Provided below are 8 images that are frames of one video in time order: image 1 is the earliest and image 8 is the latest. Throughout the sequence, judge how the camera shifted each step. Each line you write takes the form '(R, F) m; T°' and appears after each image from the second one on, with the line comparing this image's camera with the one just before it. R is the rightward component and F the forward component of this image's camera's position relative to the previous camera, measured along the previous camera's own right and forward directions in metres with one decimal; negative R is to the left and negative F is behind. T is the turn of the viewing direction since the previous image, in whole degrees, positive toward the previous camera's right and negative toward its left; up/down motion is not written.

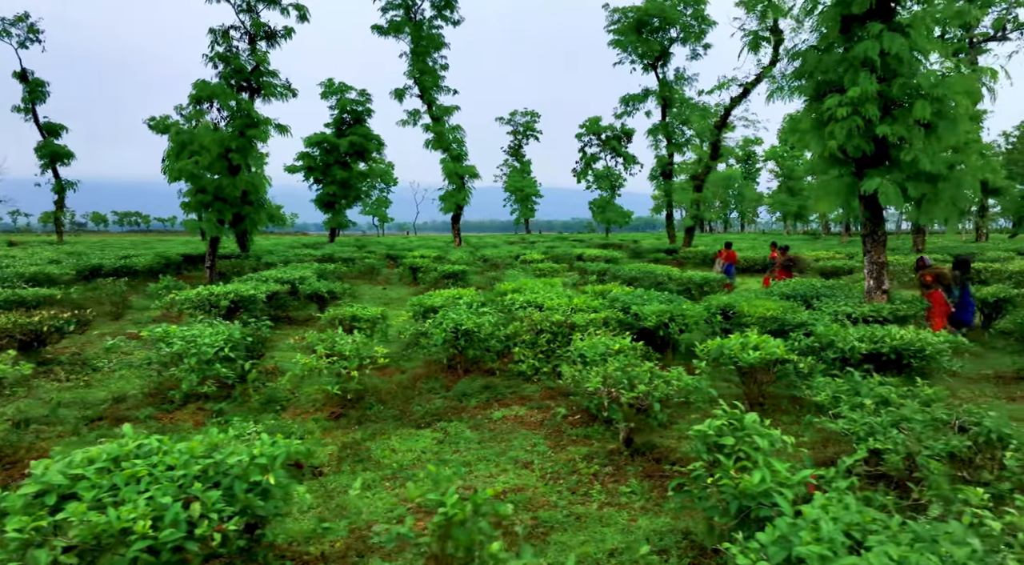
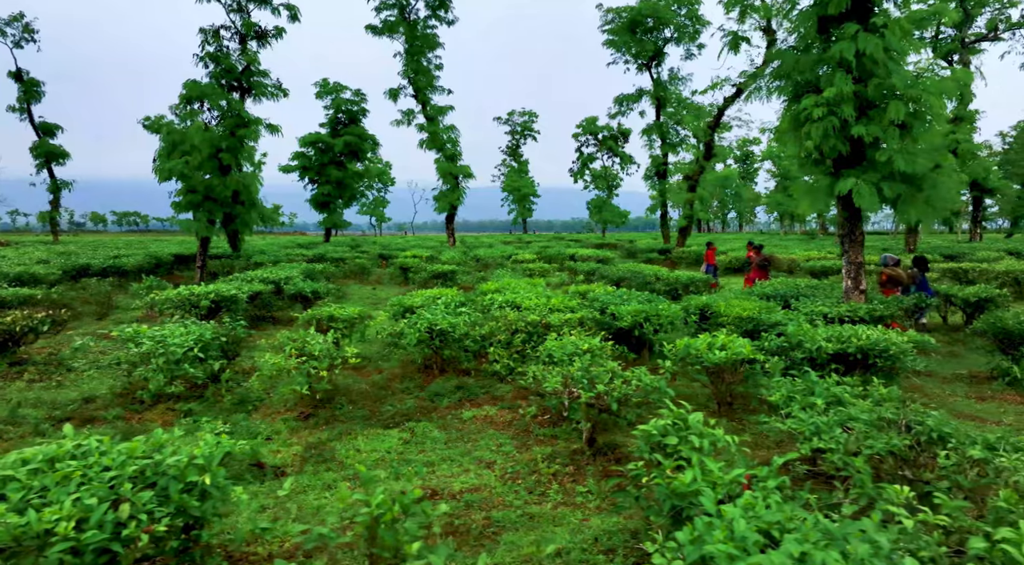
(+0.3, 0.0) m; 0°
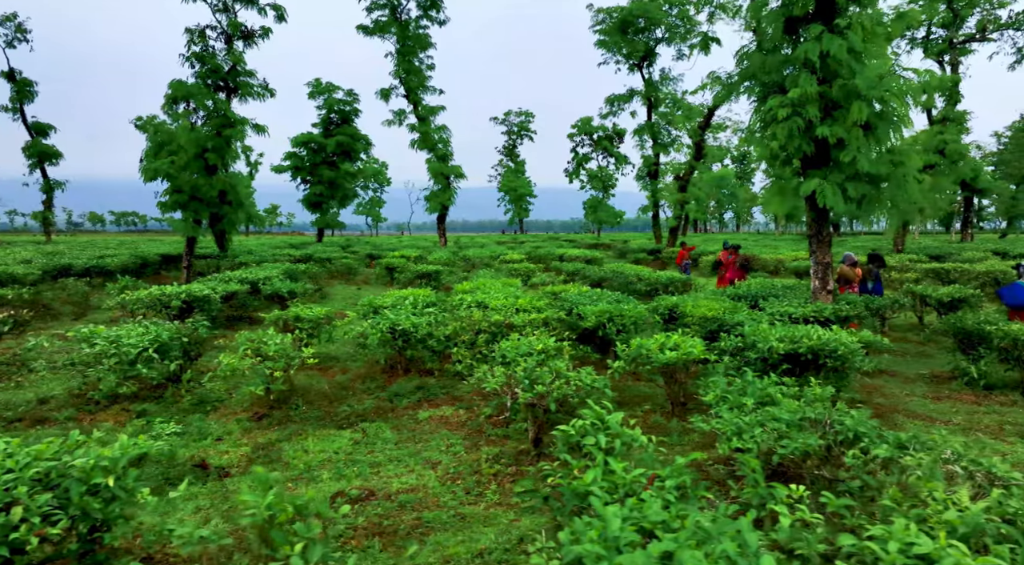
(+0.4, 0.0) m; 0°
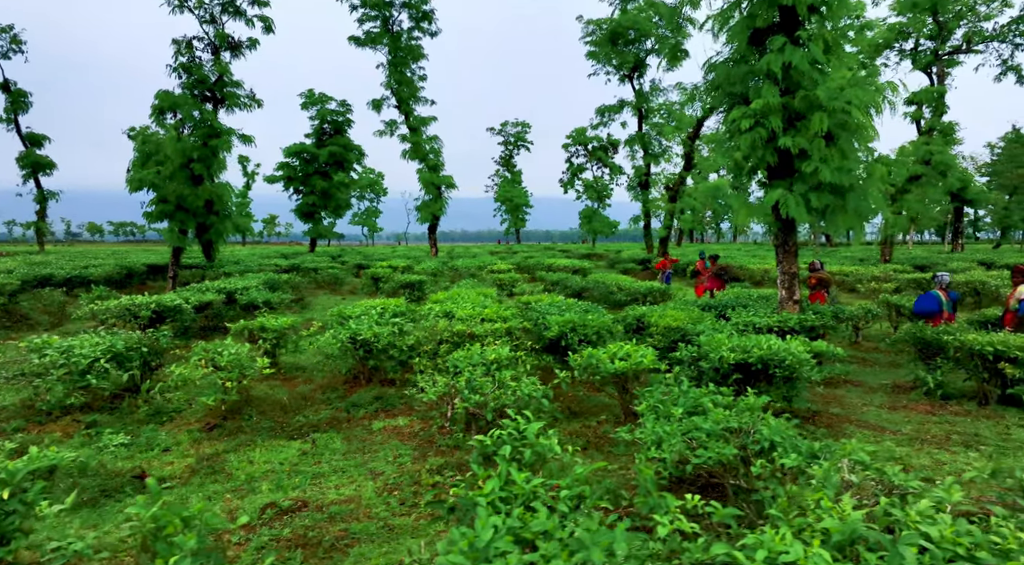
(+0.5, 0.0) m; 0°
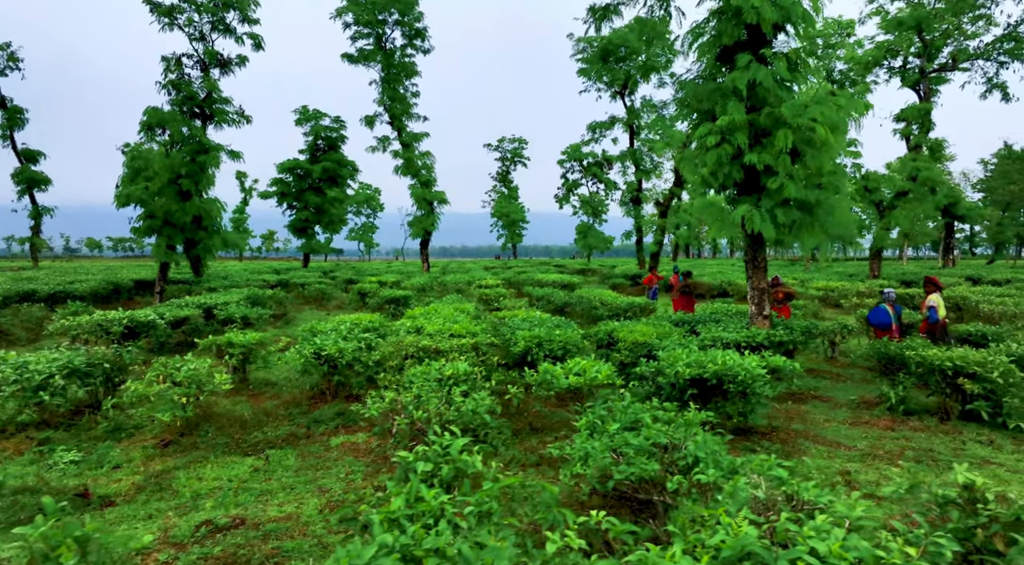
(+0.4, 0.0) m; 0°
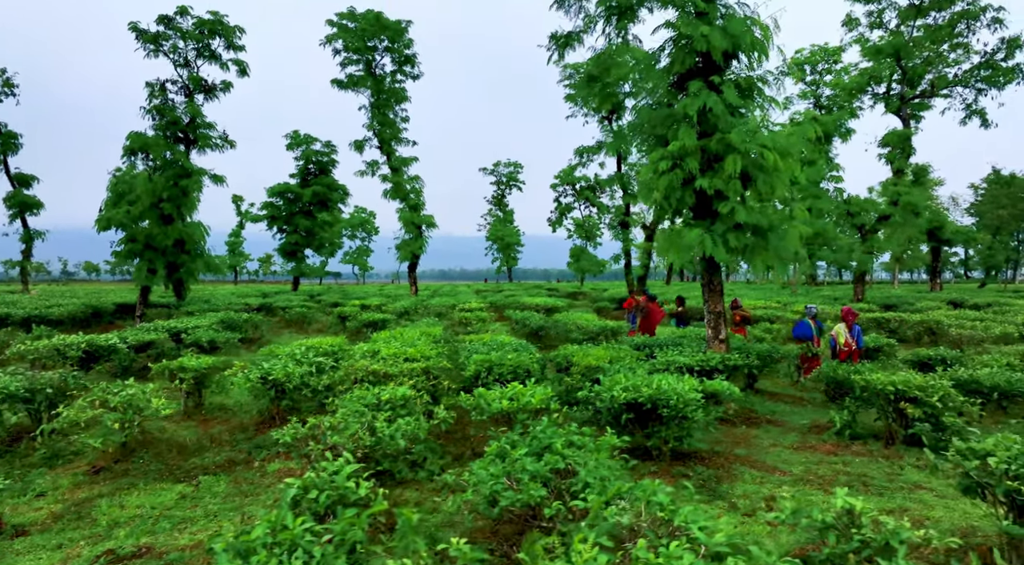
(+0.6, 0.0) m; 0°
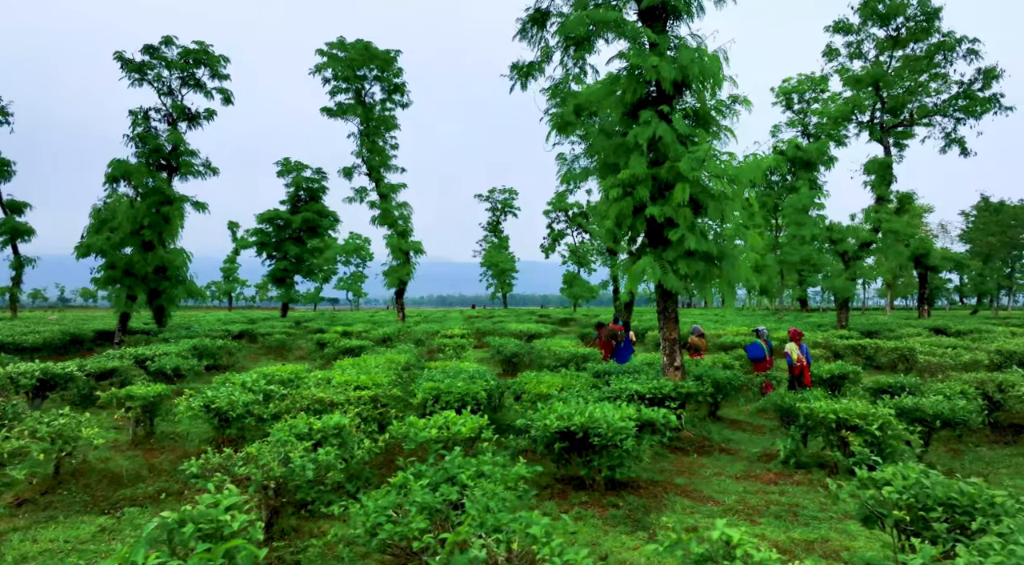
(+0.6, 0.0) m; 0°
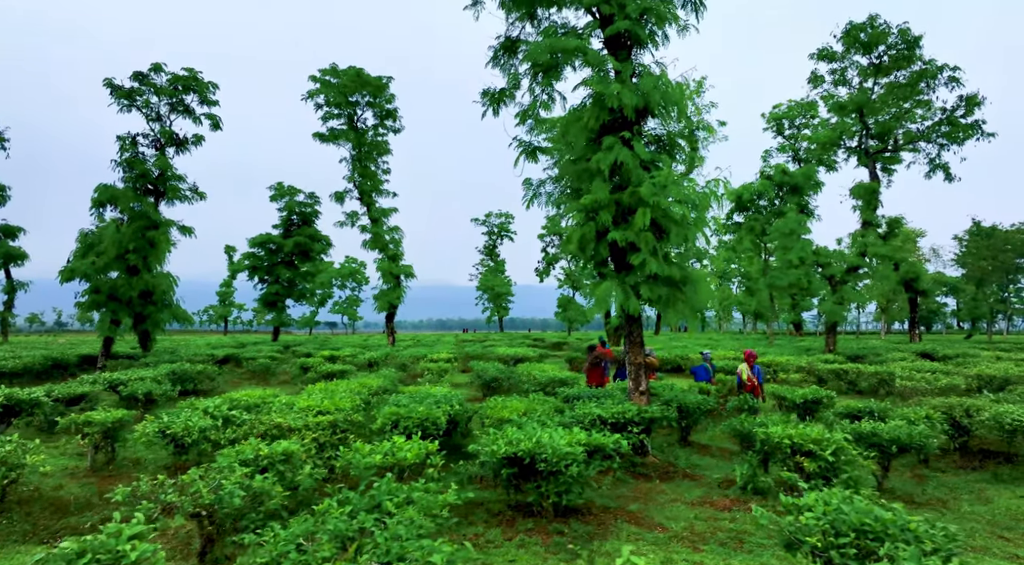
(+0.5, 0.0) m; 0°
